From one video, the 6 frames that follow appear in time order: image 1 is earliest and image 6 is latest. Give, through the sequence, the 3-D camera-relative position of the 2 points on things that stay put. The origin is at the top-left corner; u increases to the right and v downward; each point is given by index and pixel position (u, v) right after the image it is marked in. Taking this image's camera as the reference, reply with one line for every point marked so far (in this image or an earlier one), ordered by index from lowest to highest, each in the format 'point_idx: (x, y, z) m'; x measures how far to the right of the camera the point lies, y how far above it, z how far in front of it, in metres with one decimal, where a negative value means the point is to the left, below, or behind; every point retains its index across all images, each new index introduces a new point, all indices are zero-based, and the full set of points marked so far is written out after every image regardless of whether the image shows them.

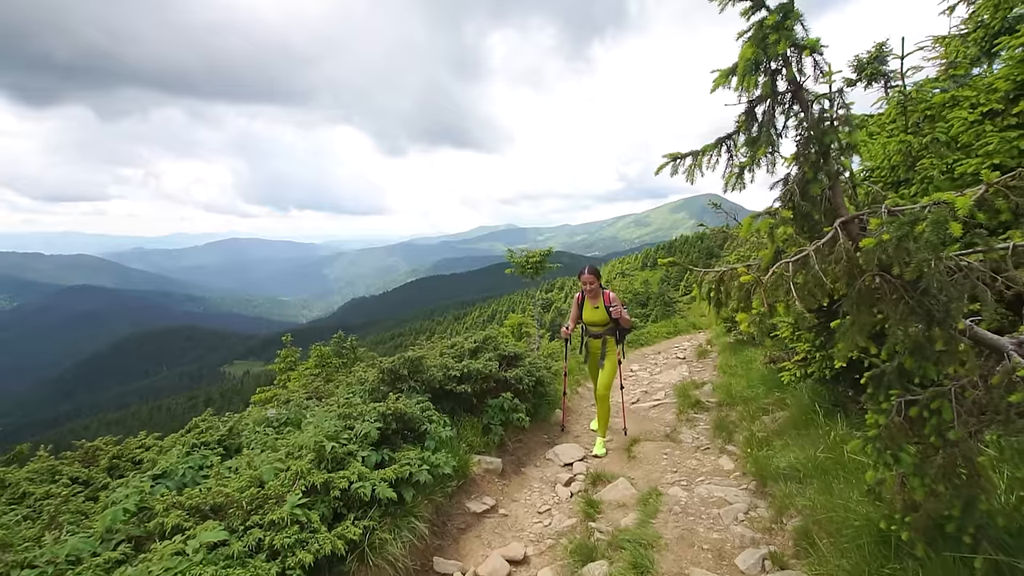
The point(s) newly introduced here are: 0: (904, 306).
0: (+2.2, -0.1, +2.6) m
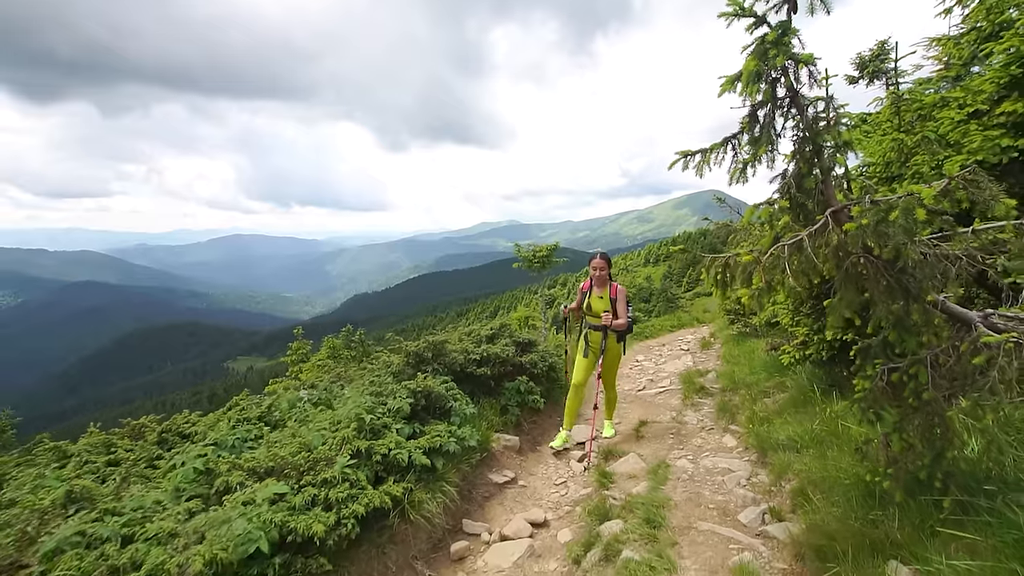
0: (+2.4, 0.0, +3.0) m
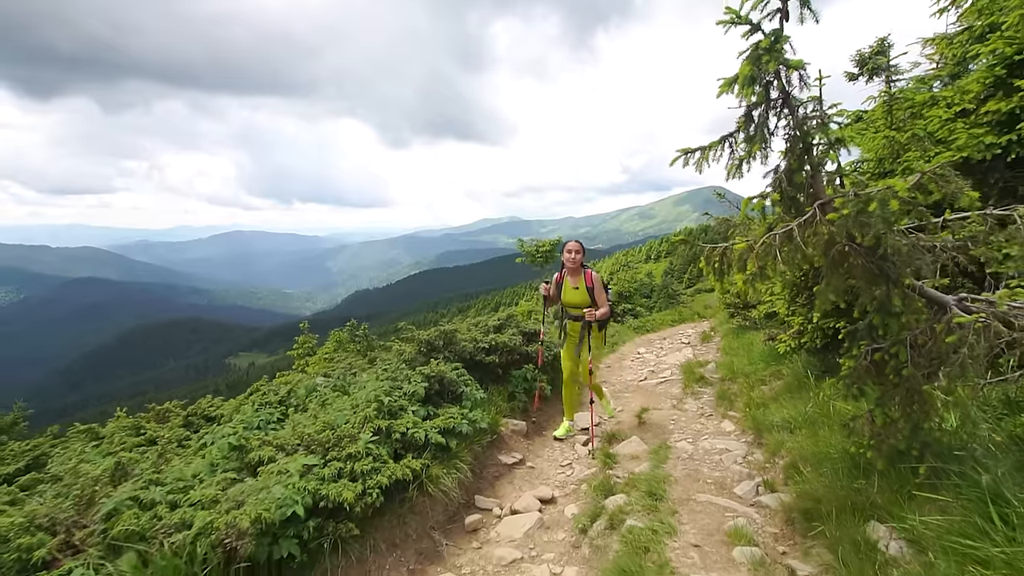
0: (+2.5, +0.1, +3.3) m
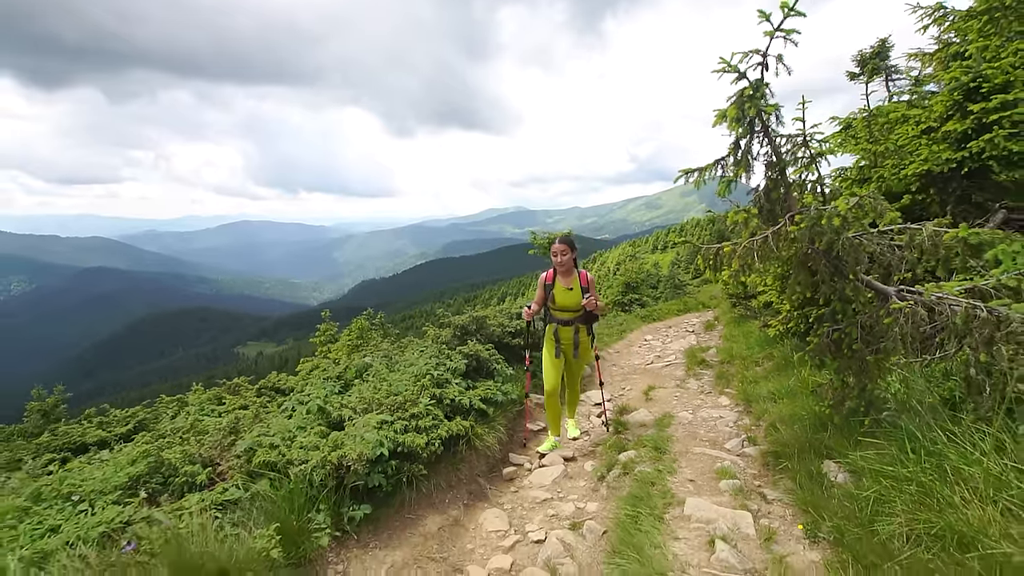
0: (+2.9, +0.2, +4.2) m
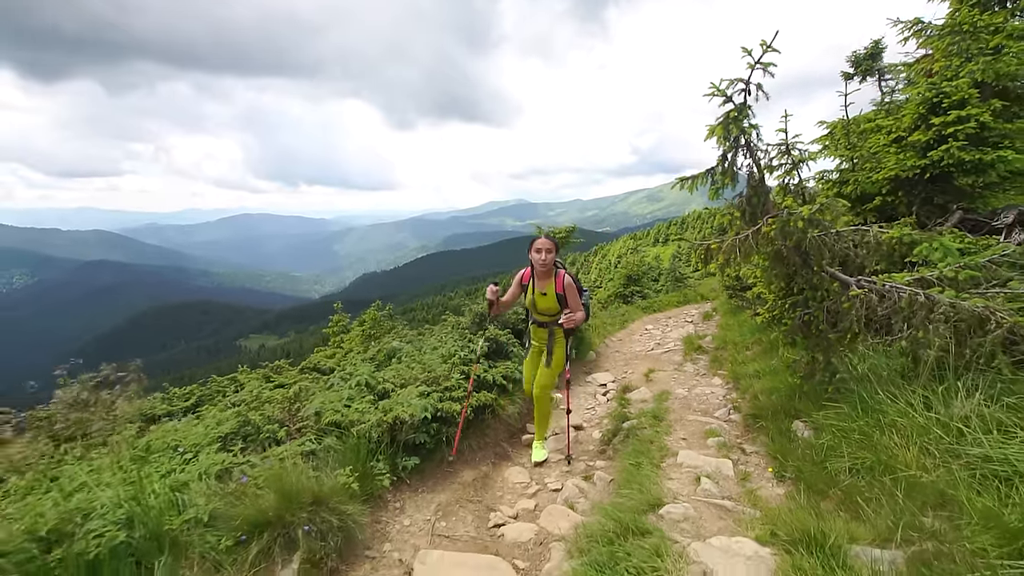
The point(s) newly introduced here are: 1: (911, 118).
0: (+3.1, +0.3, +5.0) m
1: (+5.7, +2.4, +6.6) m
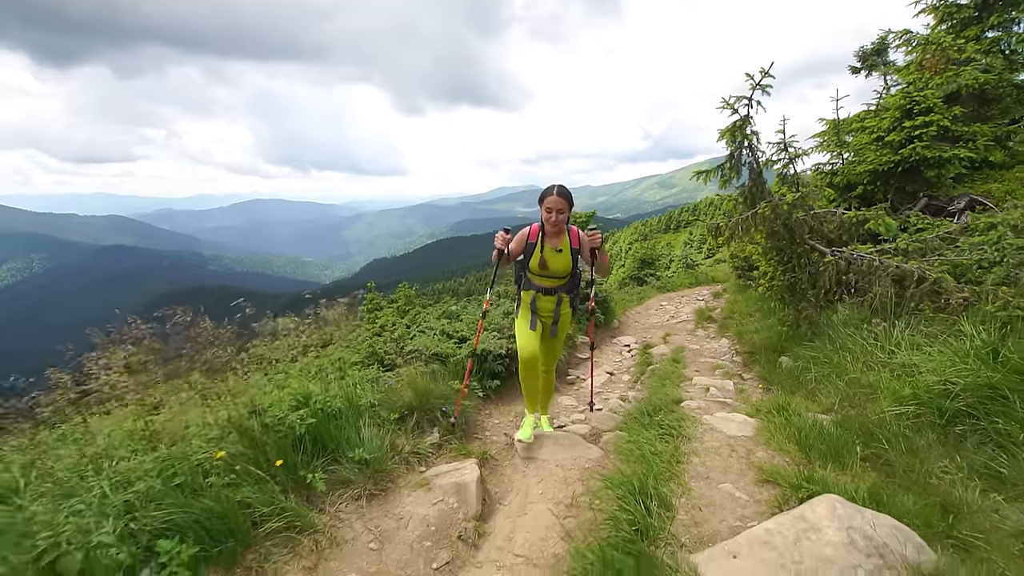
0: (+3.9, +0.7, +6.6) m
1: (+6.6, +2.9, +8.1) m
